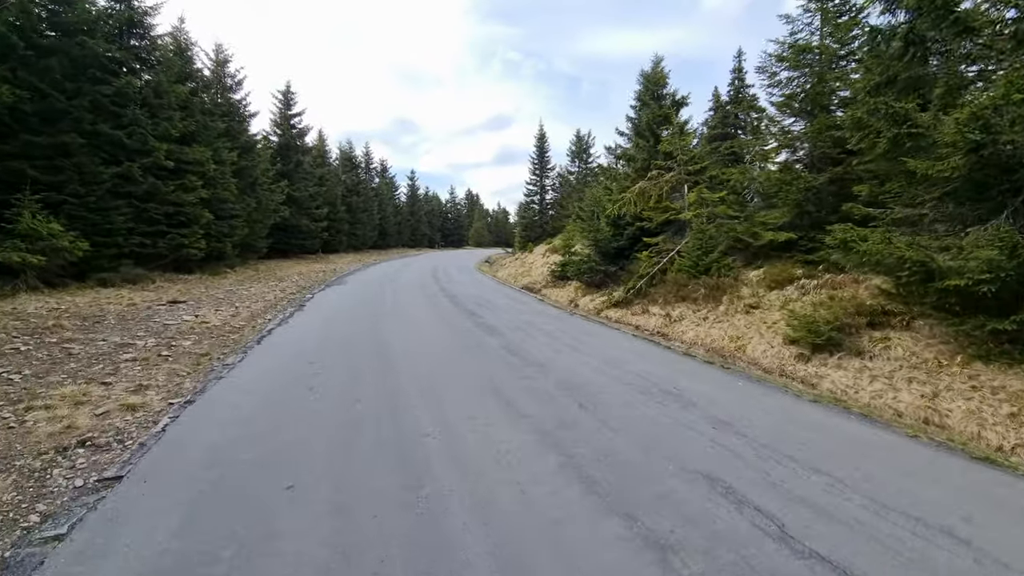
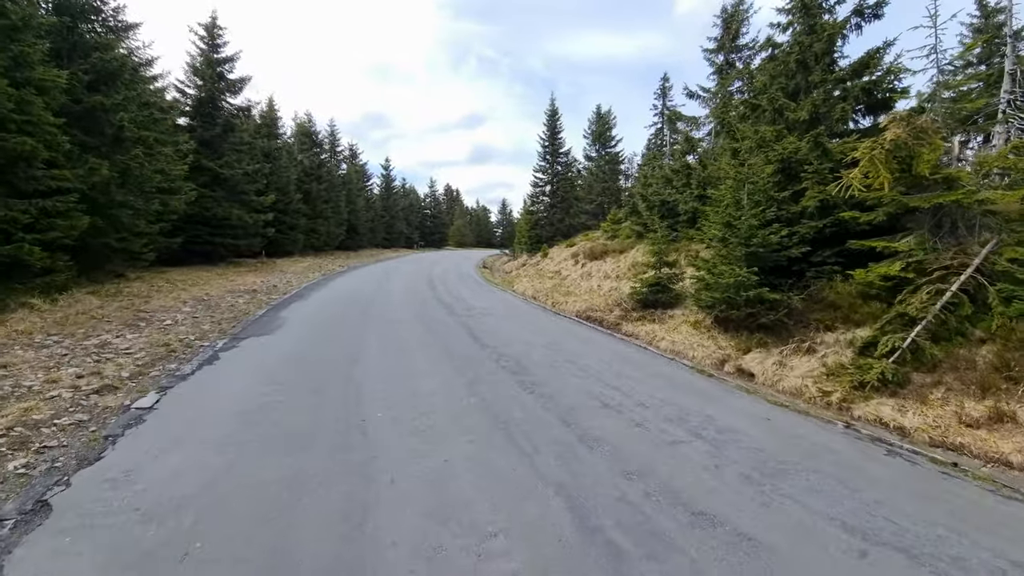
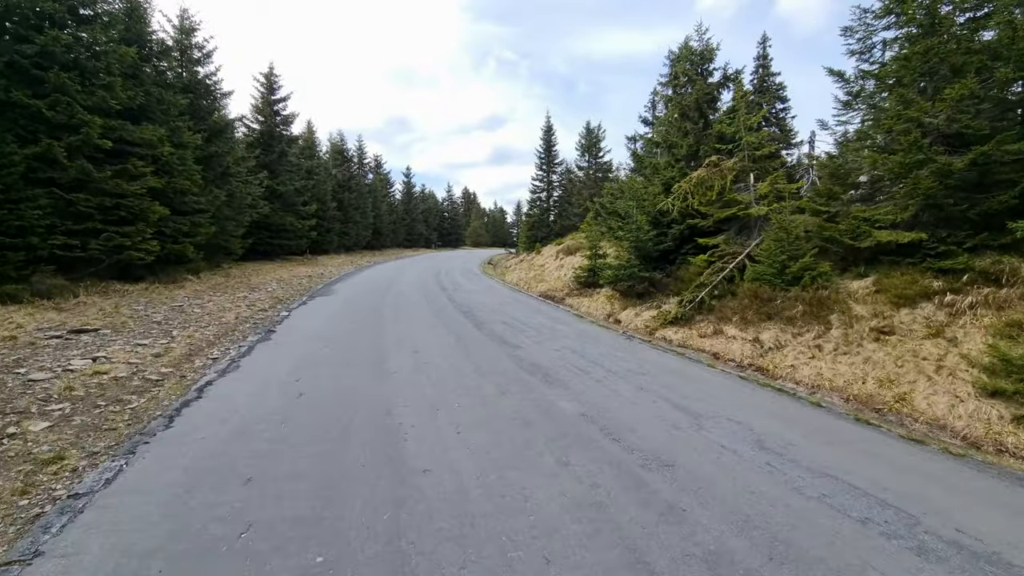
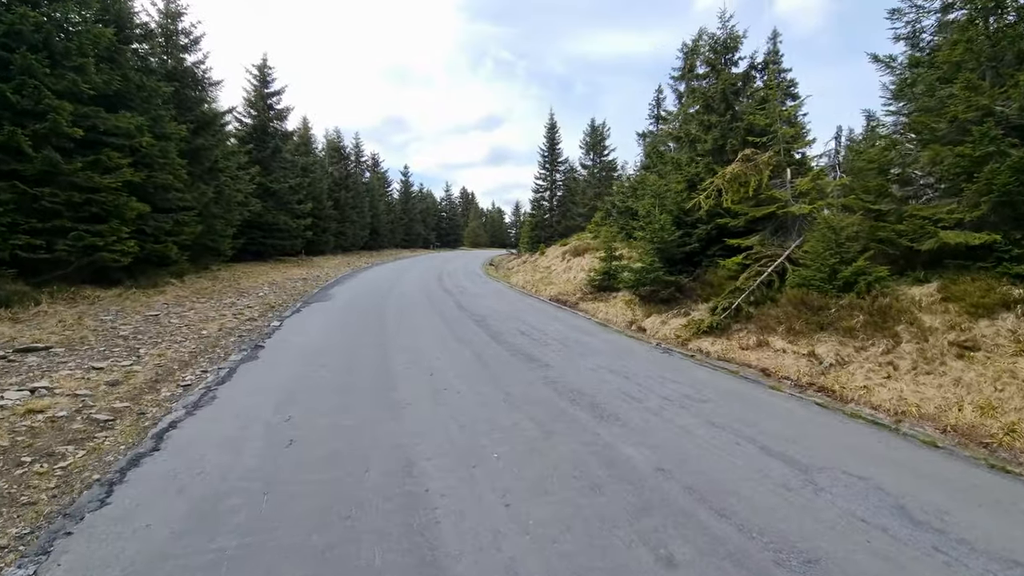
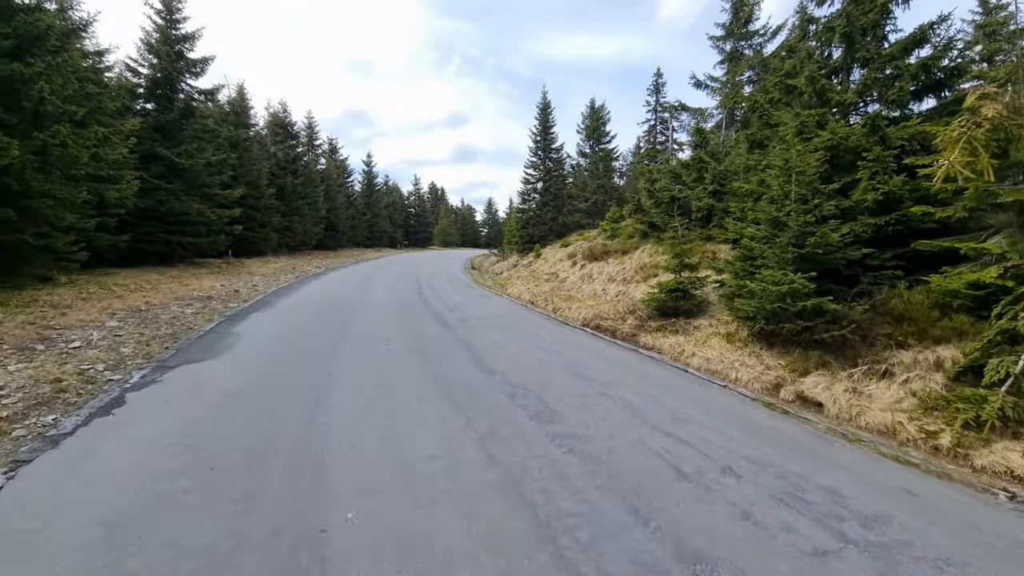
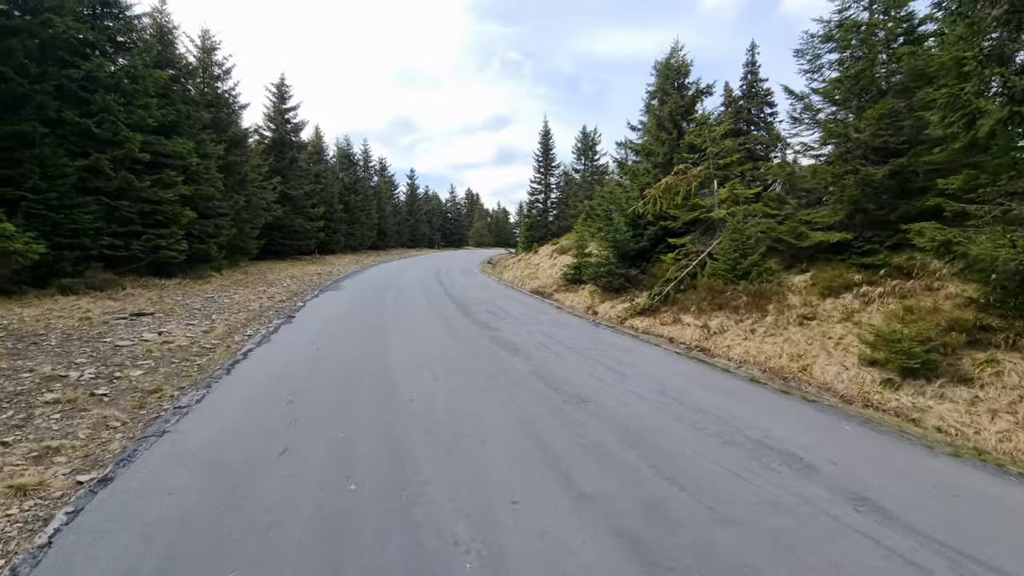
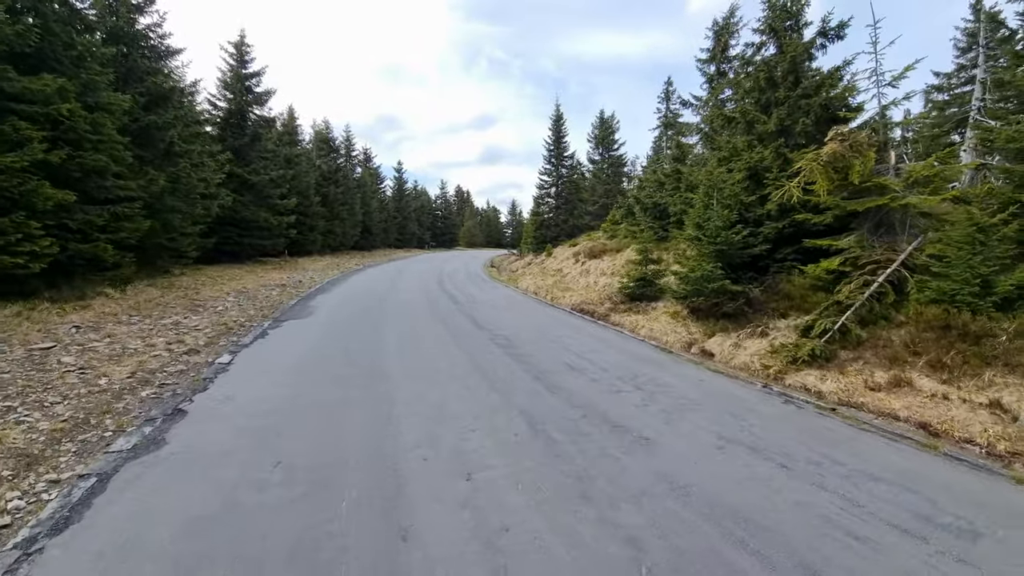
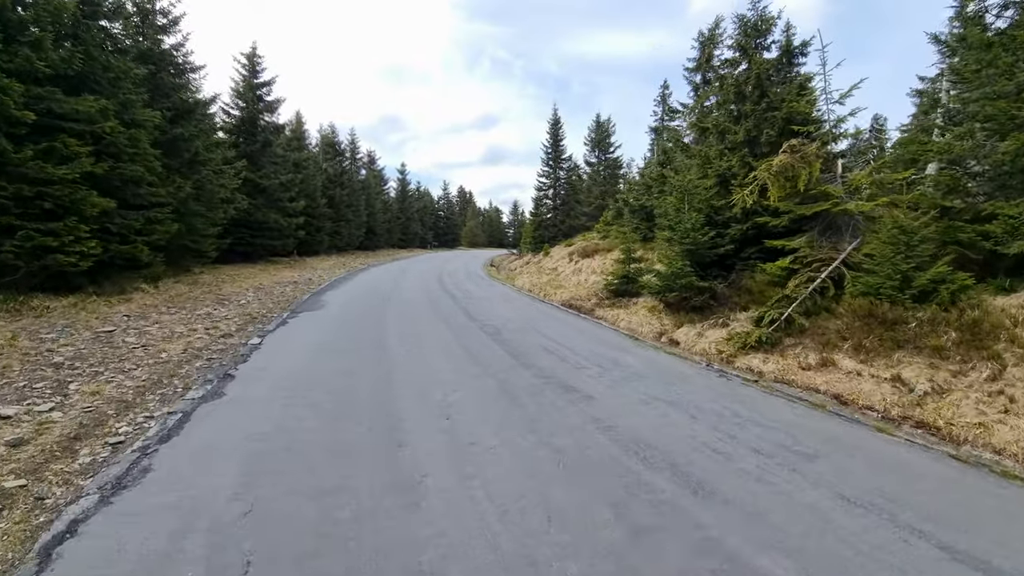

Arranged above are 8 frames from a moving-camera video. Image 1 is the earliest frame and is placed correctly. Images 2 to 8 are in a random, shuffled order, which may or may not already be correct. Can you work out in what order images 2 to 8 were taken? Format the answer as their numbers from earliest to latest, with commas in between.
6, 3, 4, 8, 7, 2, 5
